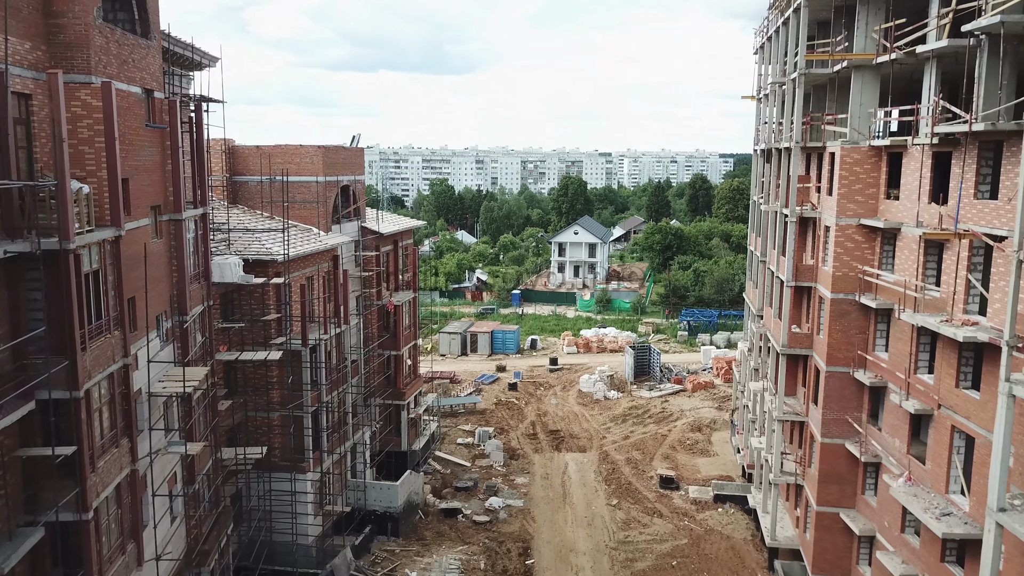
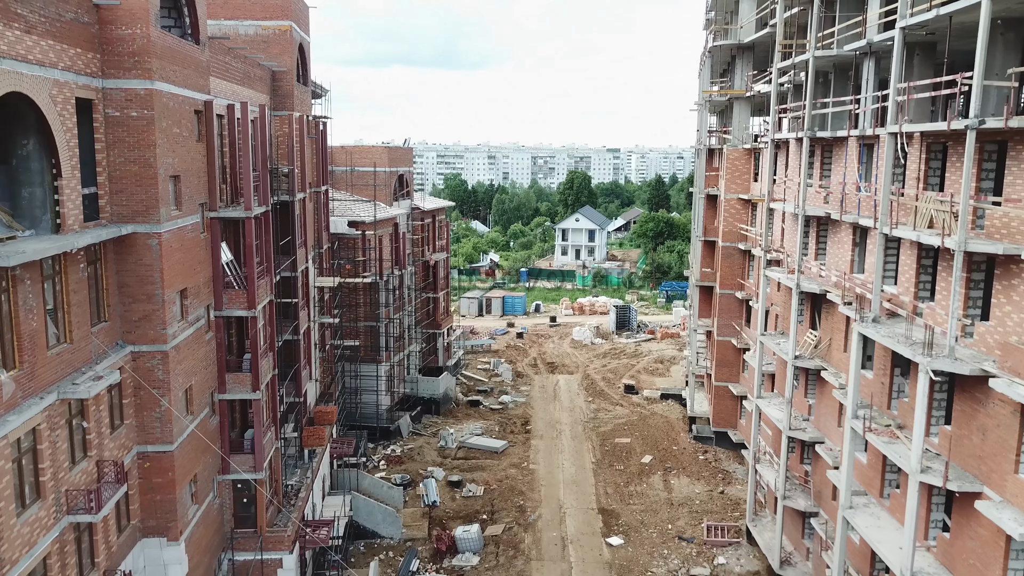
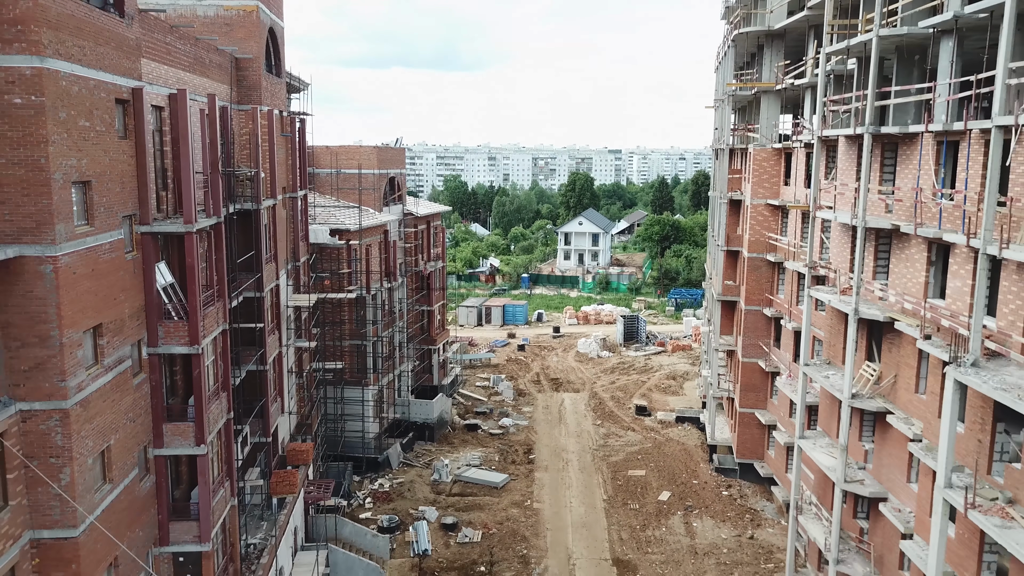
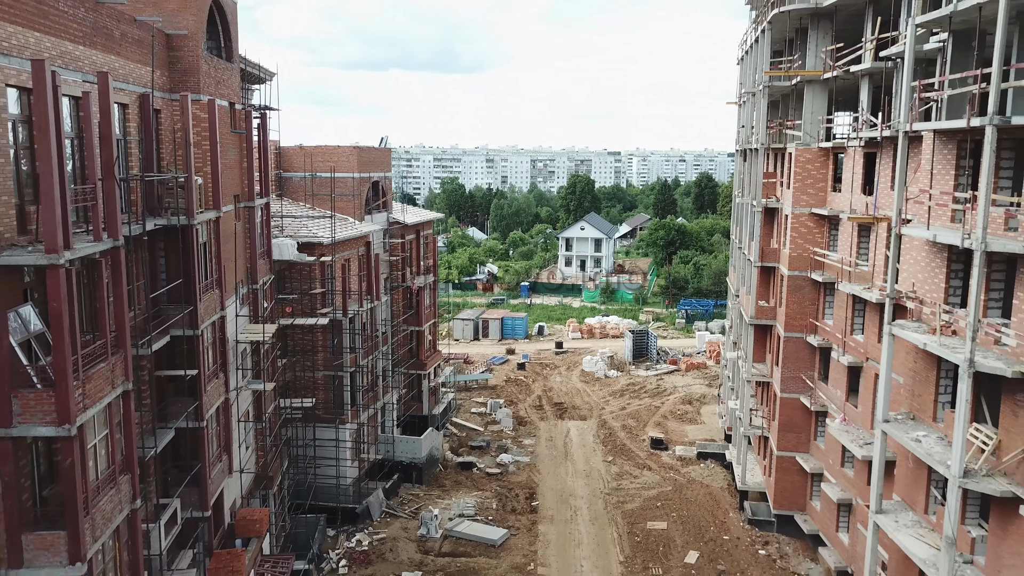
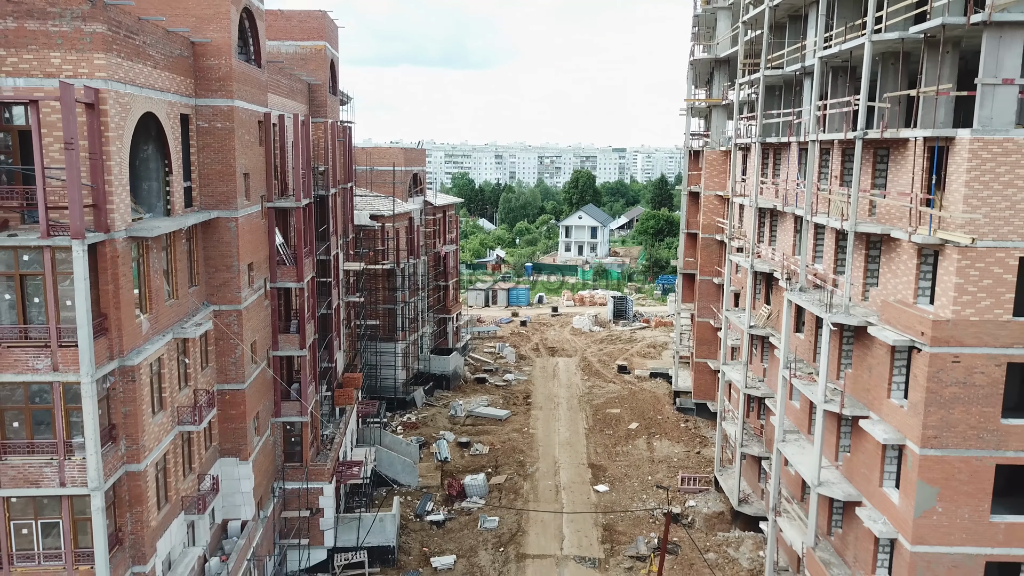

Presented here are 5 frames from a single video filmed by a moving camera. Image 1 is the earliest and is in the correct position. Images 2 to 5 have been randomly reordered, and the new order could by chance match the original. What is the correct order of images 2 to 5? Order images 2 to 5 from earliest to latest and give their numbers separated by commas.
4, 3, 2, 5
